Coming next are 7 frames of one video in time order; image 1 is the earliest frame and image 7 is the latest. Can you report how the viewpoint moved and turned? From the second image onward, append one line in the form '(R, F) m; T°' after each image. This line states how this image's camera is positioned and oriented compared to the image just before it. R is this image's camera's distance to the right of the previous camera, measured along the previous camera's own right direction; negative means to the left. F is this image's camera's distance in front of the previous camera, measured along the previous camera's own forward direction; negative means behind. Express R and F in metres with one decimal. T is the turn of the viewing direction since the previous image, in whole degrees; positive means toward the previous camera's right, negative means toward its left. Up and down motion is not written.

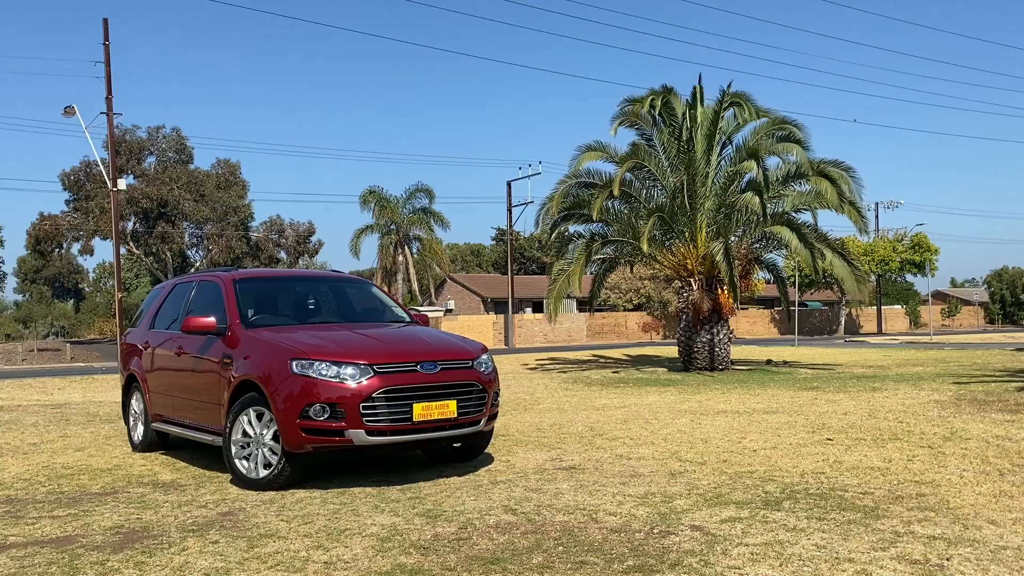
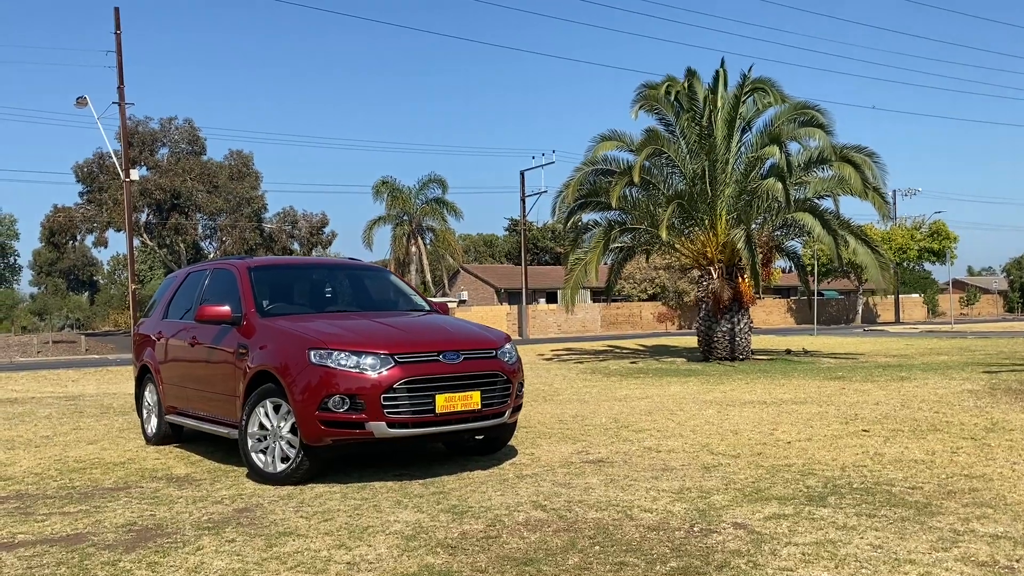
(-0.1, +0.3) m; -1°
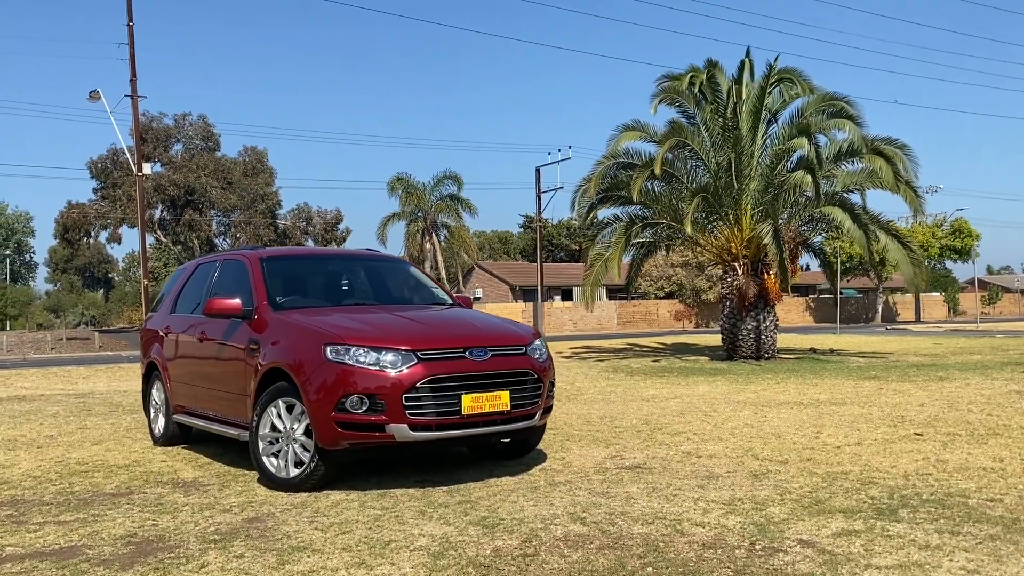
(-0.1, +0.5) m; -1°
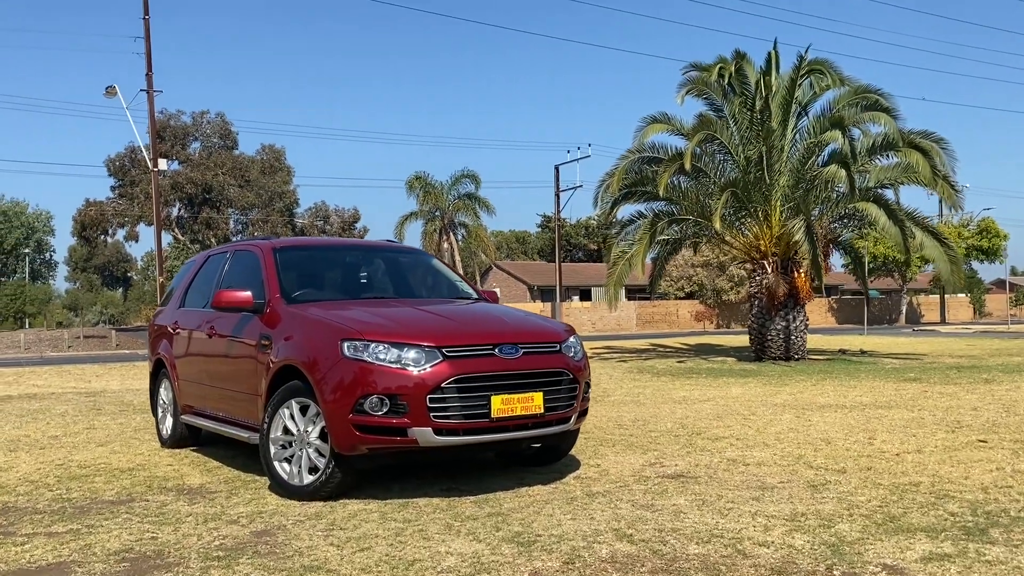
(-0.1, +0.5) m; -1°
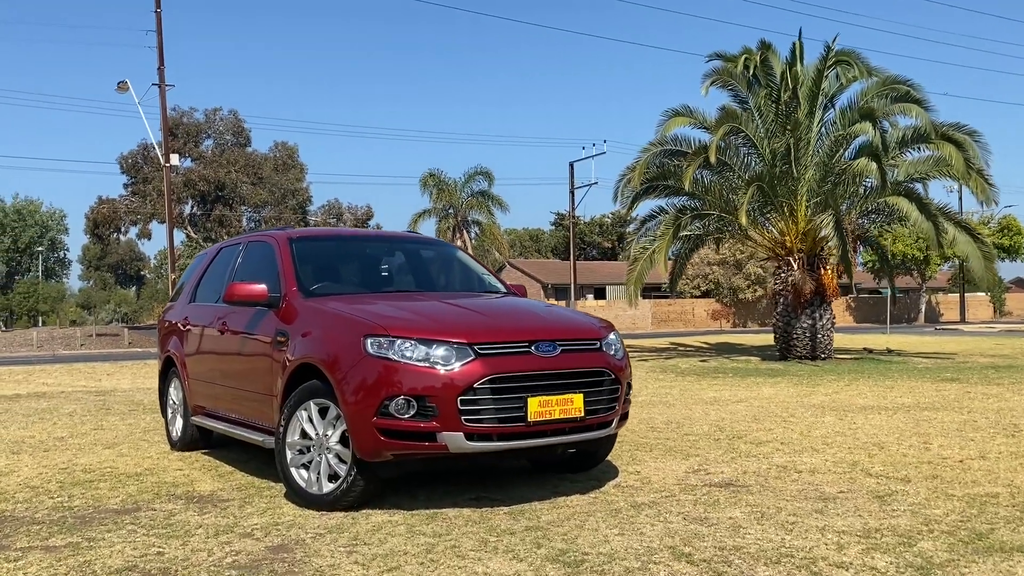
(-0.2, +0.5) m; -1°
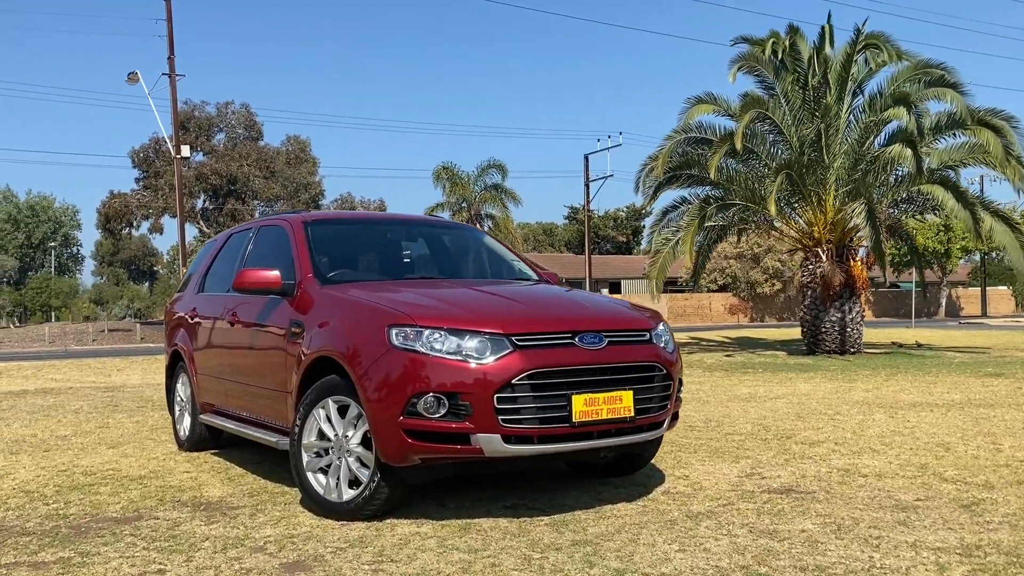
(-0.2, +0.5) m; -1°
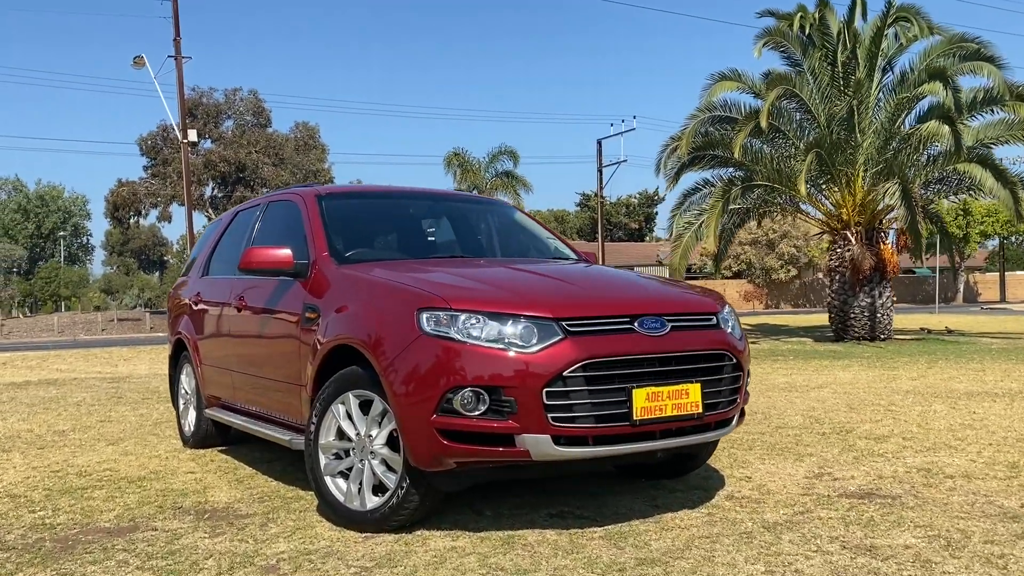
(-0.2, +0.6) m; -1°
